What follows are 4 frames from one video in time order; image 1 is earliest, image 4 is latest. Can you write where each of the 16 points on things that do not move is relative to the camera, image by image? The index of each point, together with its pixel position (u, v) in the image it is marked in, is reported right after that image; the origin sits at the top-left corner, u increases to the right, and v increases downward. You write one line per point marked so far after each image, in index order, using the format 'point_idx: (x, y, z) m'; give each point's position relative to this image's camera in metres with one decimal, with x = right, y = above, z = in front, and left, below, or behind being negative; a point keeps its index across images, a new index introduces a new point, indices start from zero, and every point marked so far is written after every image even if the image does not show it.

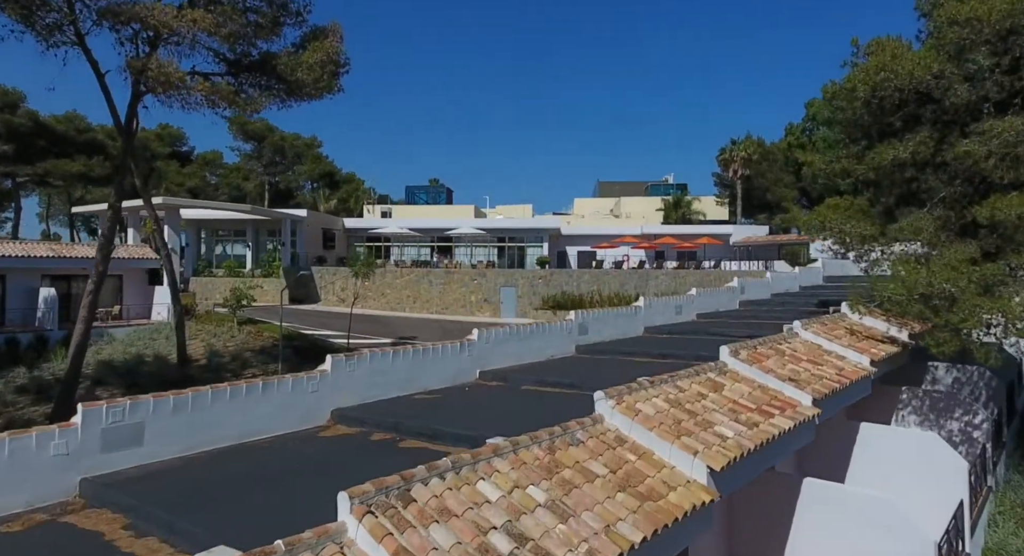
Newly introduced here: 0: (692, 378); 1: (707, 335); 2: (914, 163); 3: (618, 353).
0: (+2.2, -1.2, +8.7) m
1: (+4.6, -1.3, +17.3) m
2: (+7.7, +2.2, +13.7) m
3: (+2.2, -1.6, +15.0) m
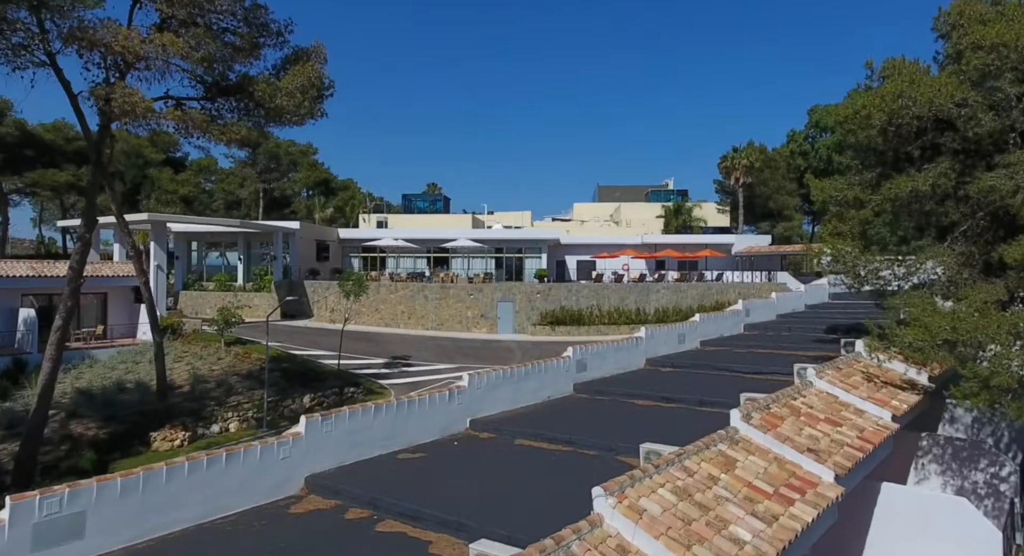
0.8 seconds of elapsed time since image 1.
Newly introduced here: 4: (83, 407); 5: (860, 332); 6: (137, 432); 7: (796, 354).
0: (+2.1, -1.9, +7.8) m
1: (+4.5, -2.0, +16.4) m
2: (+7.6, +1.5, +12.9) m
3: (+2.1, -2.3, +14.1) m
4: (-11.5, -3.5, +19.2) m
5: (+9.4, -1.5, +19.5) m
6: (-9.5, -3.9, +18.2) m
7: (+6.9, -1.9, +17.5) m
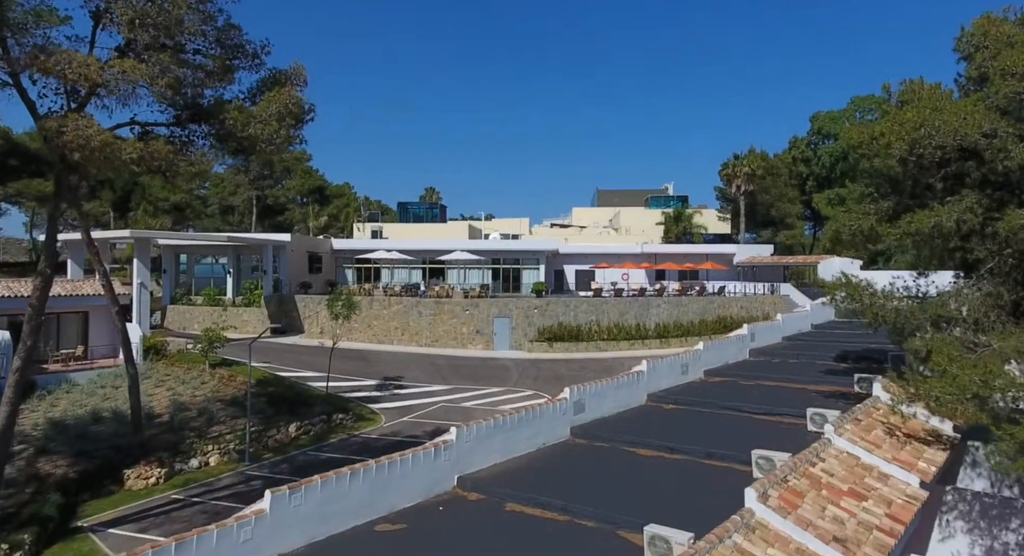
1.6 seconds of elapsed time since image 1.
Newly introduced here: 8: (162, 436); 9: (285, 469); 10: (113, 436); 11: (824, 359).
0: (+1.9, -2.6, +6.9) m
1: (+4.4, -2.7, +15.5) m
2: (+7.4, +0.8, +12.0) m
3: (+2.0, -3.0, +13.2) m
4: (-11.6, -4.1, +18.3) m
5: (+9.3, -2.2, +18.6) m
6: (-9.7, -4.6, +17.2) m
7: (+6.8, -2.6, +16.6) m
8: (-9.5, -4.3, +19.4) m
9: (-6.0, -5.1, +19.1) m
10: (-10.5, -4.1, +18.9) m
11: (+8.6, -2.3, +19.8) m
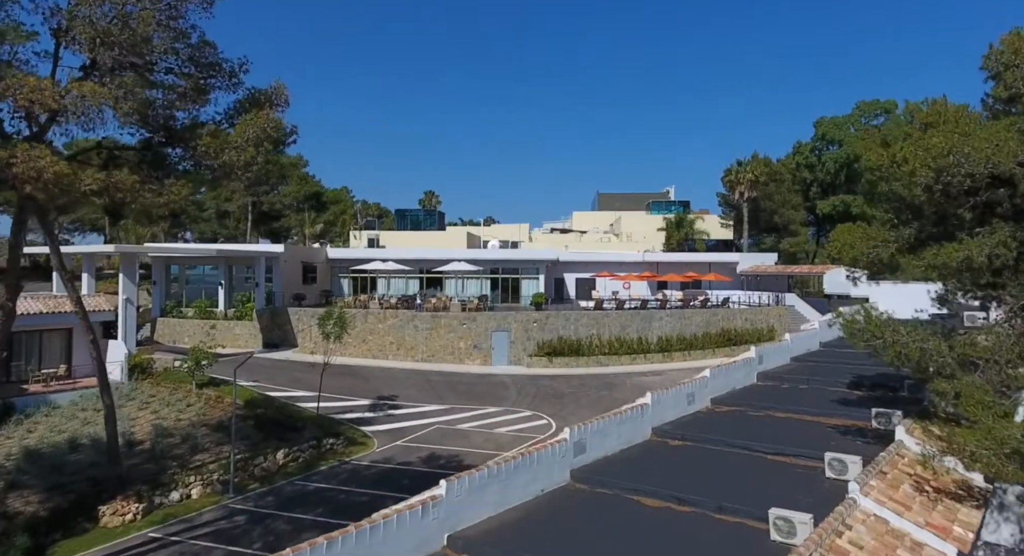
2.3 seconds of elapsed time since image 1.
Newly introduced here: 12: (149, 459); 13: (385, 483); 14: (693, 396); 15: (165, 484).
0: (+1.9, -3.2, +6.0) m
1: (+4.3, -3.3, +14.6) m
2: (+7.4, +0.2, +11.1) m
3: (+1.9, -3.6, +12.3) m
4: (-11.7, -4.7, +17.4) m
5: (+9.2, -2.8, +17.7) m
6: (-9.7, -5.2, +16.3) m
7: (+6.7, -3.2, +15.7) m
8: (-9.6, -4.9, +18.6) m
9: (-6.1, -5.6, +18.2) m
10: (-10.6, -4.7, +18.0) m
11: (+8.5, -2.9, +18.9) m
12: (-9.6, -4.8, +19.0) m
13: (-3.5, -5.5, +19.5) m
14: (+4.3, -2.8, +17.3) m
15: (-8.7, -5.2, +18.0) m
